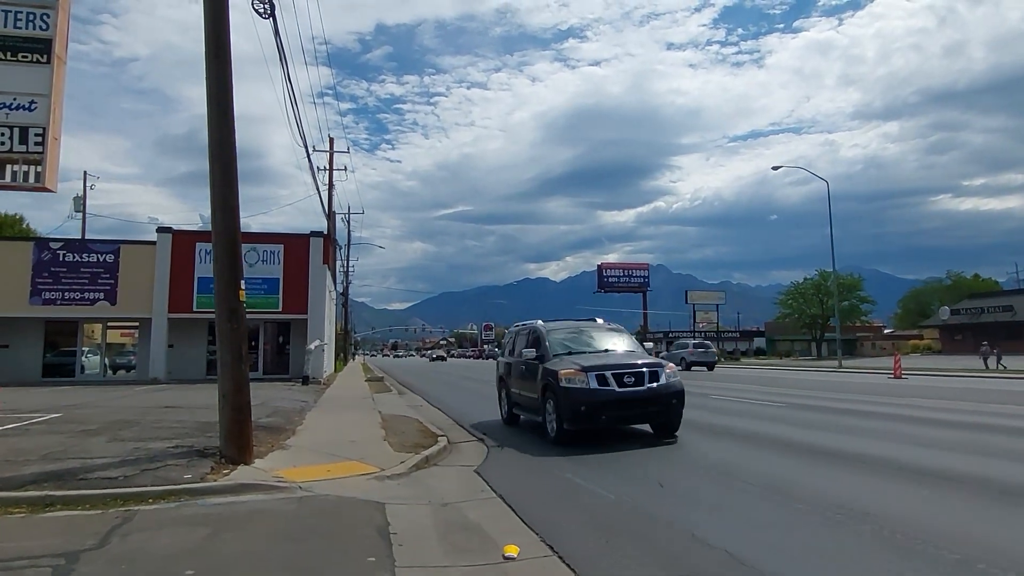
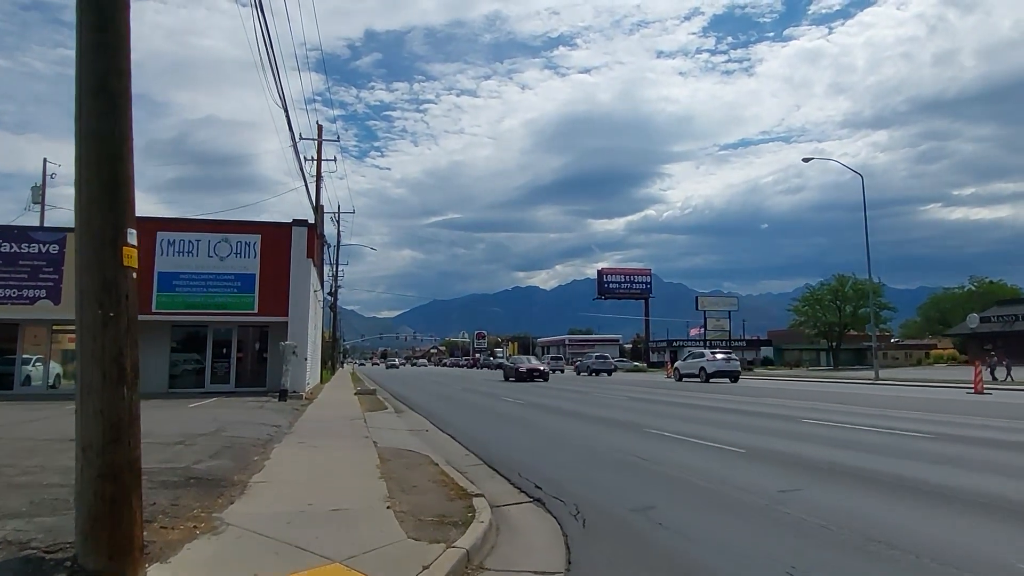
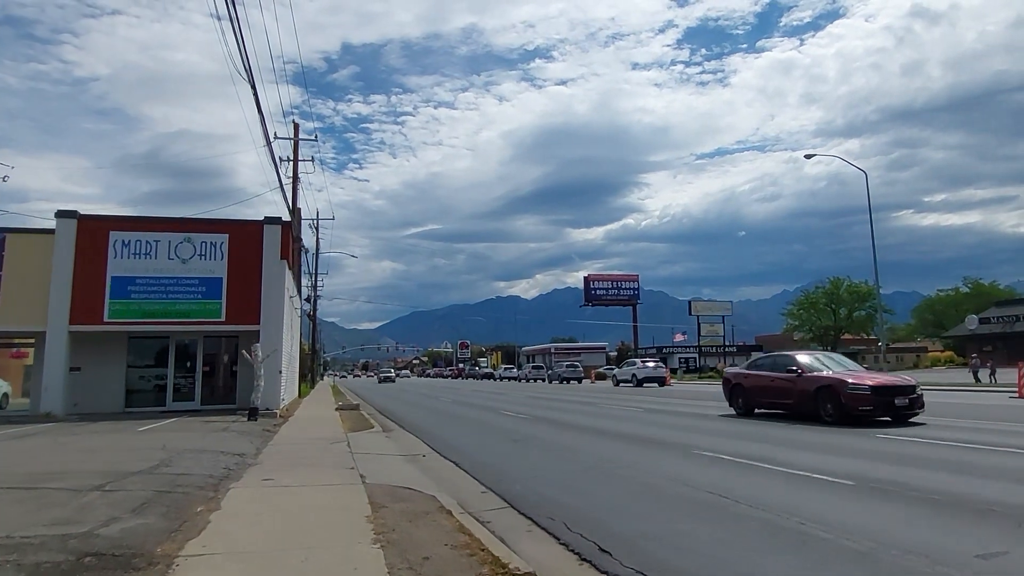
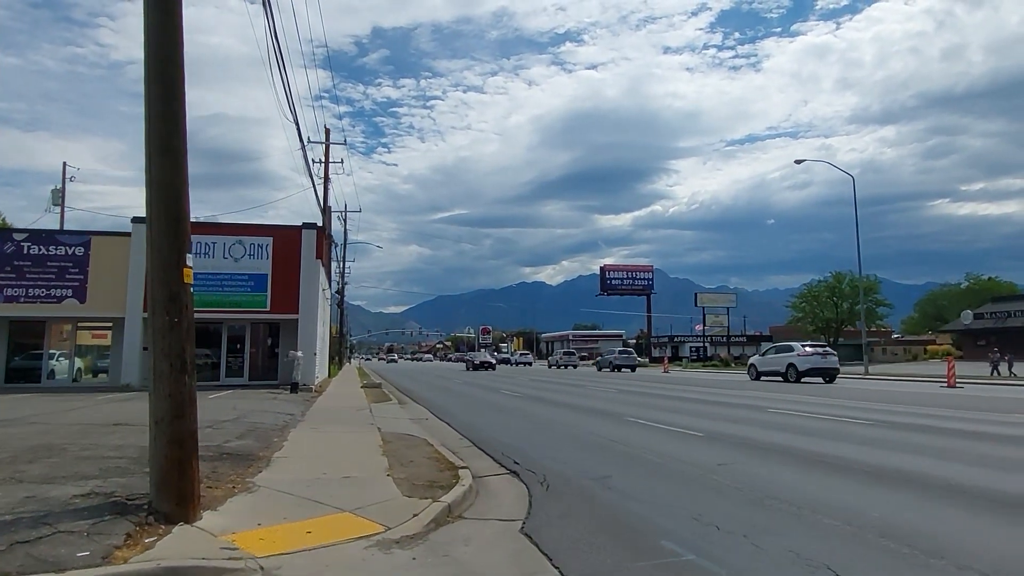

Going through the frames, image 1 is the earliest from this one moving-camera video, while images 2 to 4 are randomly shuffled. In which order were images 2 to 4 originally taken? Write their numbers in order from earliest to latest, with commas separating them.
4, 2, 3
